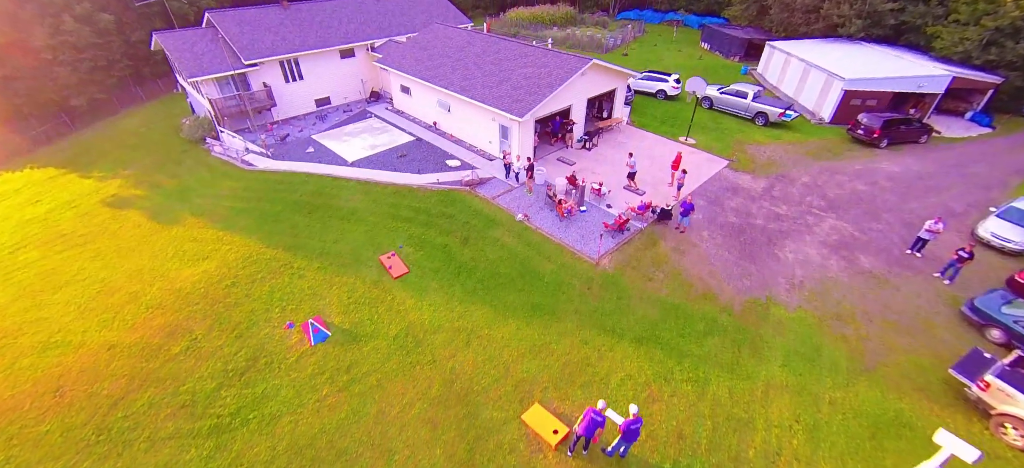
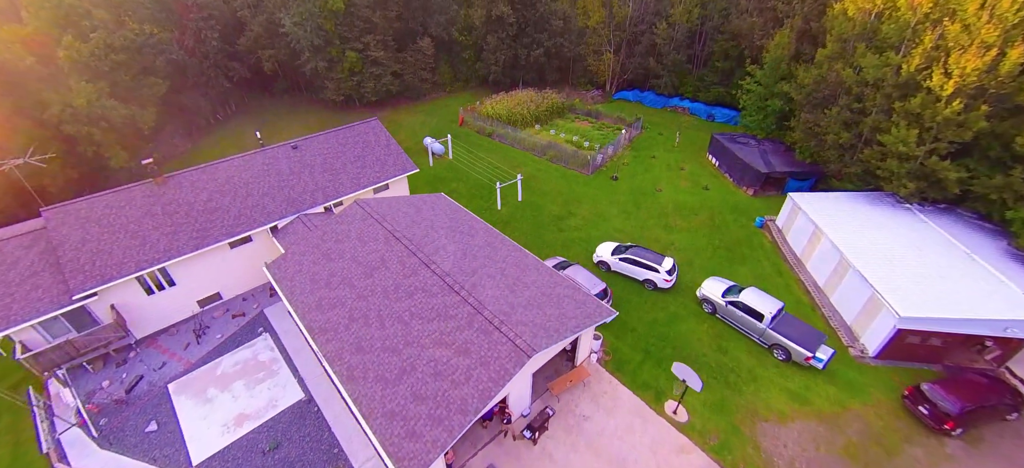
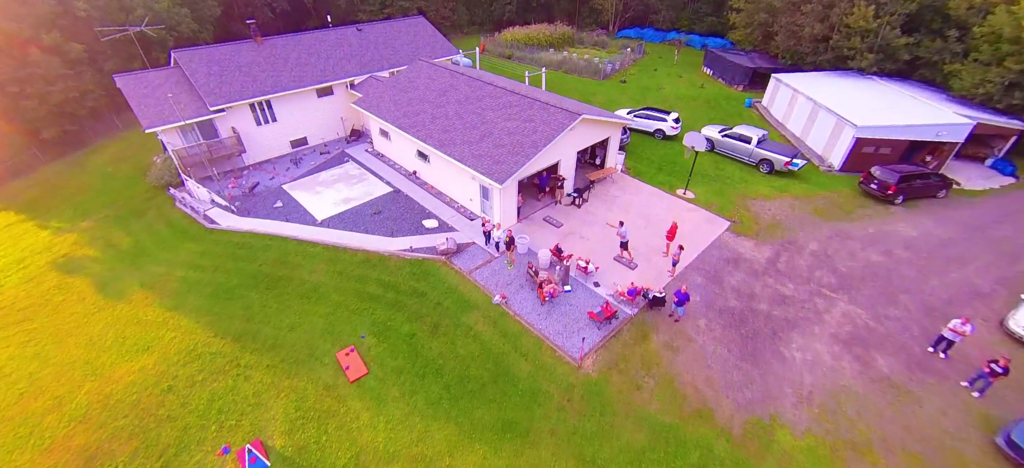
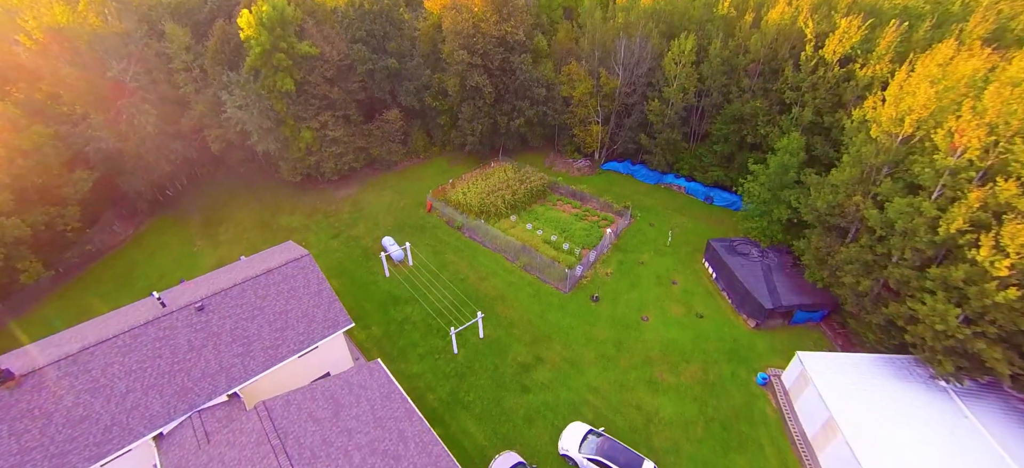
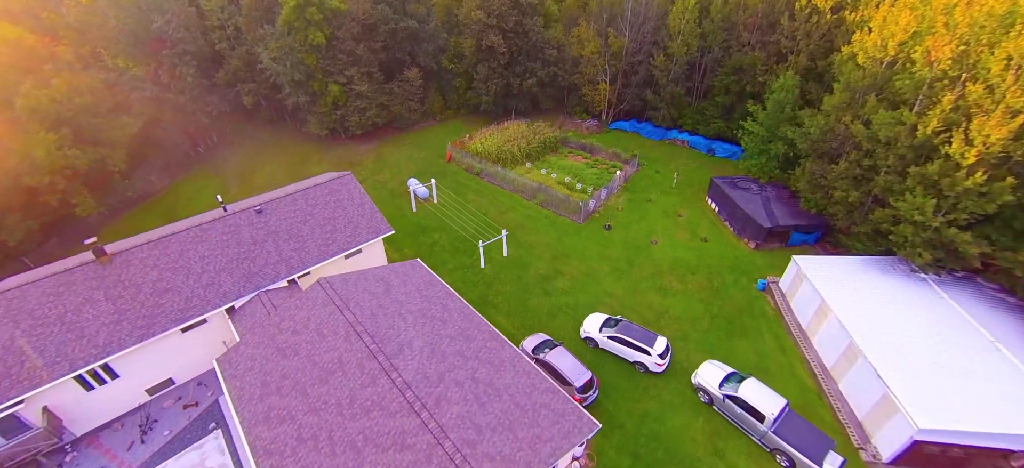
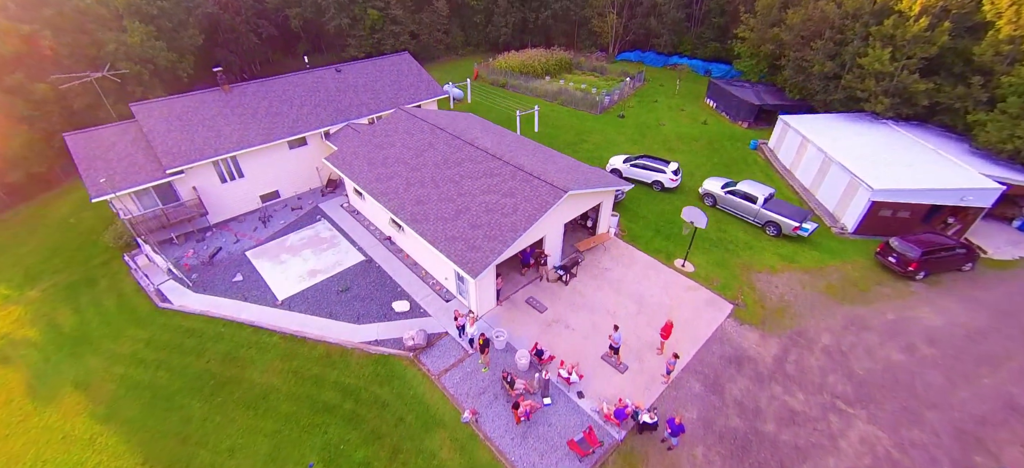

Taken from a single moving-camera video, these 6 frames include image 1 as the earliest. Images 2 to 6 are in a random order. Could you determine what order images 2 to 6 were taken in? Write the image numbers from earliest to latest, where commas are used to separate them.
3, 6, 2, 5, 4
